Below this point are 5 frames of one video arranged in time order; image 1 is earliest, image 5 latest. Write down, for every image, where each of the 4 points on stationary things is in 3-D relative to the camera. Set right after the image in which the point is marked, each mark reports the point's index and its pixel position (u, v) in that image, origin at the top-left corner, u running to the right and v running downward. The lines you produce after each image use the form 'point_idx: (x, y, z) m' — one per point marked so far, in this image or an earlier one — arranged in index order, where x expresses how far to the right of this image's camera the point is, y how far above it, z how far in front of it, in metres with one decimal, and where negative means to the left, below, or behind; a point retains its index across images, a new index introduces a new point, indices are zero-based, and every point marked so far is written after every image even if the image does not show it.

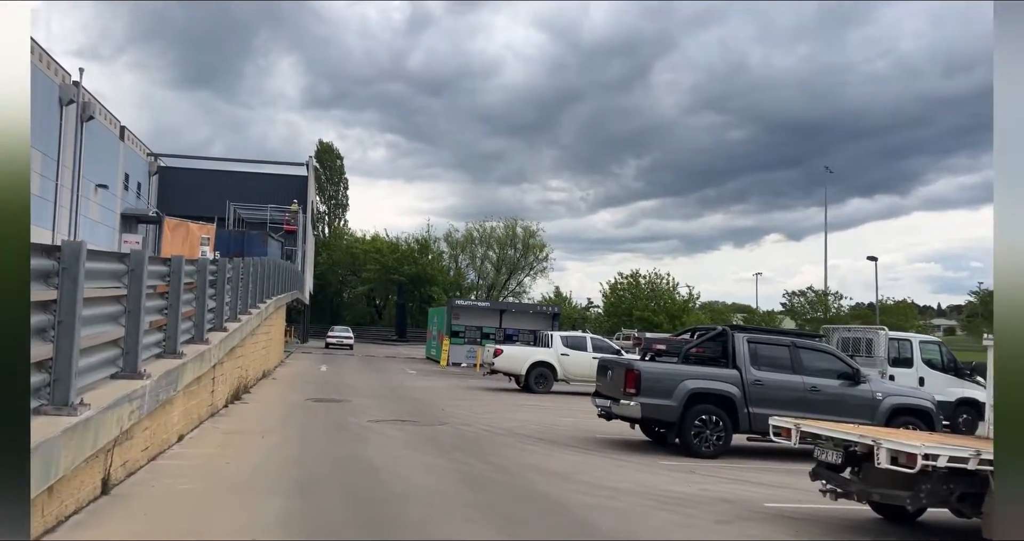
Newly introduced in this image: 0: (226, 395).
0: (-5.3, -2.3, +14.0) m
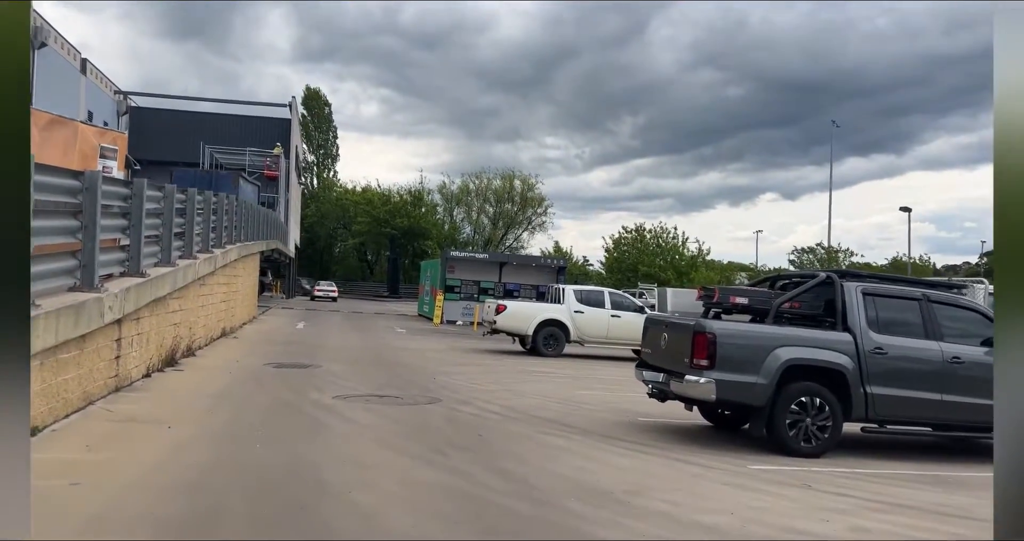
0: (-5.2, -1.3, +10.6) m
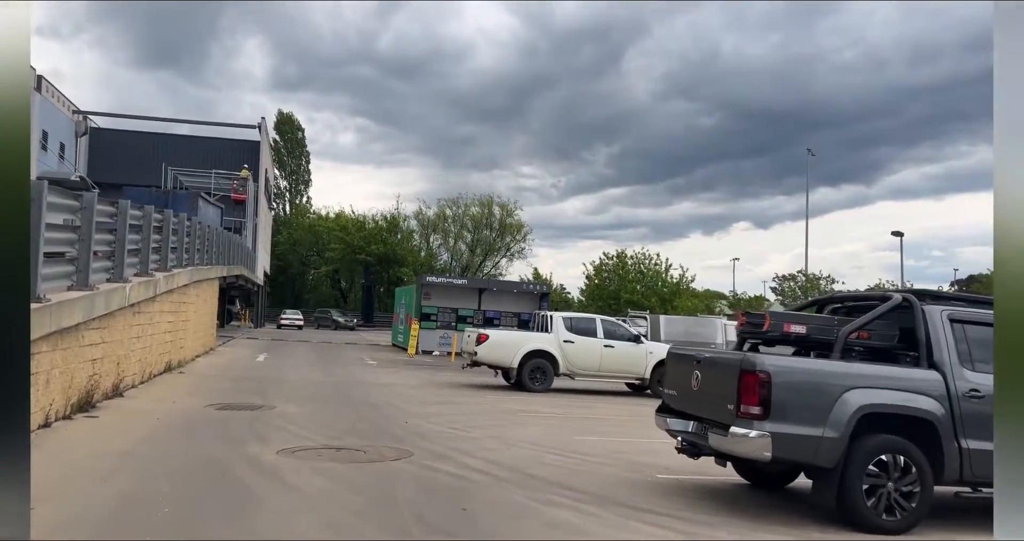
0: (-5.3, -1.6, +8.6) m
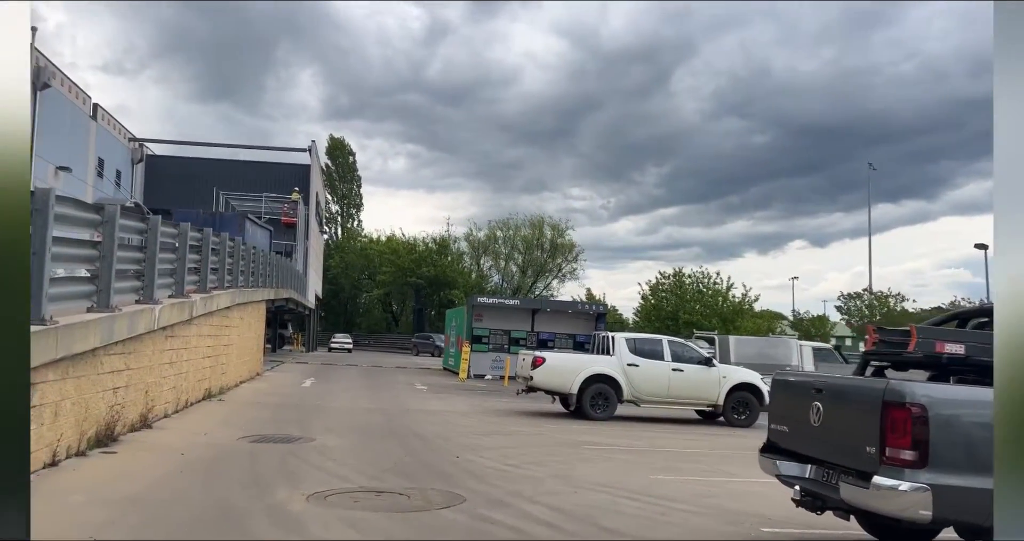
0: (-4.6, -1.8, +7.6) m
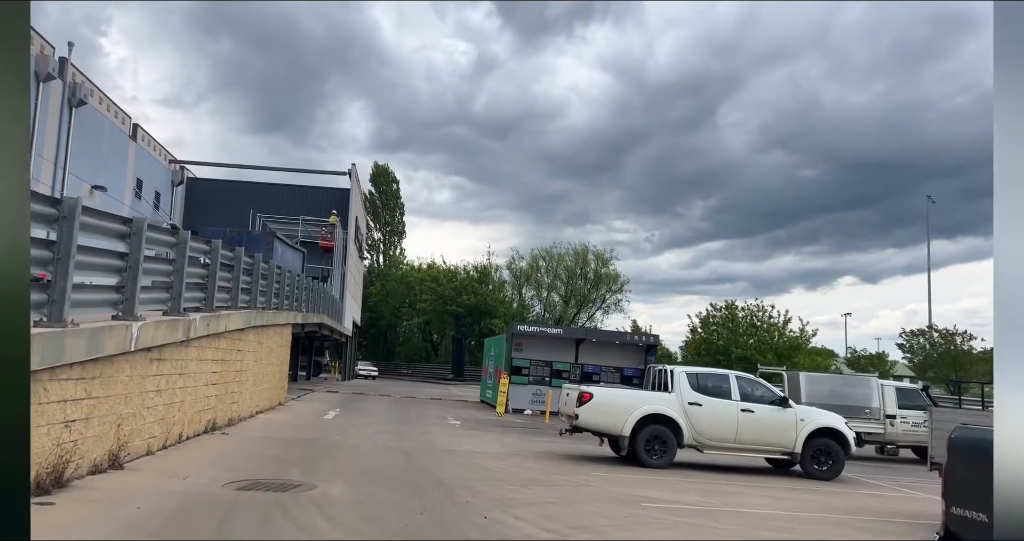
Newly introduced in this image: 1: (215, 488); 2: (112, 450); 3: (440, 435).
0: (-4.3, -1.8, +5.8) m
1: (-3.4, -2.5, +8.7) m
2: (-4.7, -2.1, +8.9) m
3: (-1.6, -3.6, +16.6) m
